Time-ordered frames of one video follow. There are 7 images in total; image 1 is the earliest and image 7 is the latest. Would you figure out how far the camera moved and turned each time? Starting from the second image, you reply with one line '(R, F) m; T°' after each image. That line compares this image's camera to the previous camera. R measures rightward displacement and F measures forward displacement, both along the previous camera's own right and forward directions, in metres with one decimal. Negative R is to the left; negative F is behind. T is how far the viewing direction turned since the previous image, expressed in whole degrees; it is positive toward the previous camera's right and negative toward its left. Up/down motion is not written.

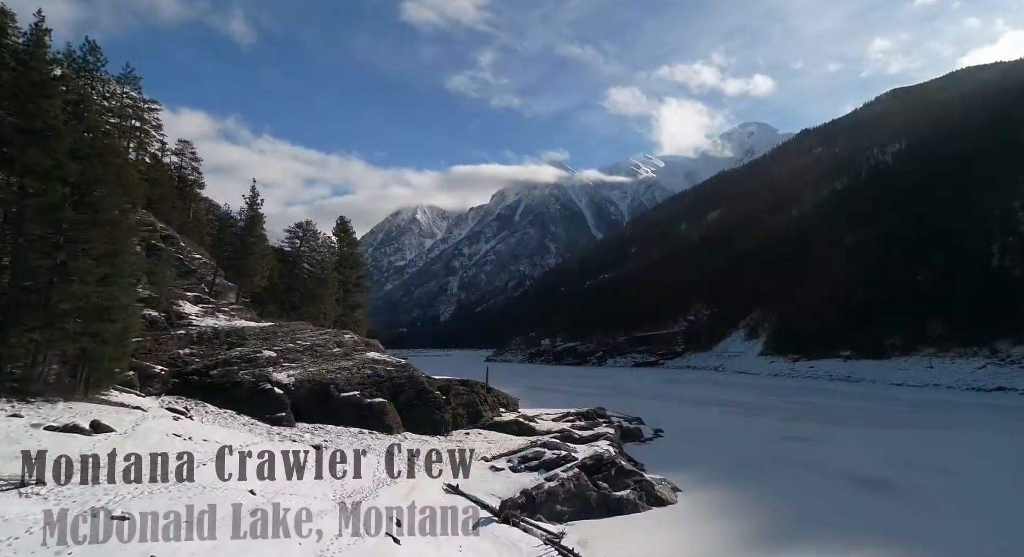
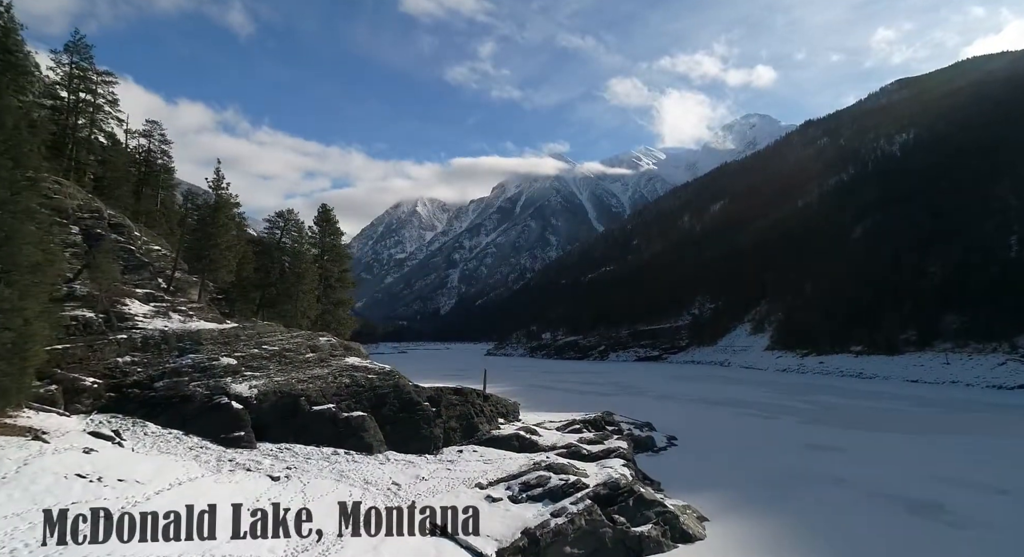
(0.0, +2.5) m; 0°
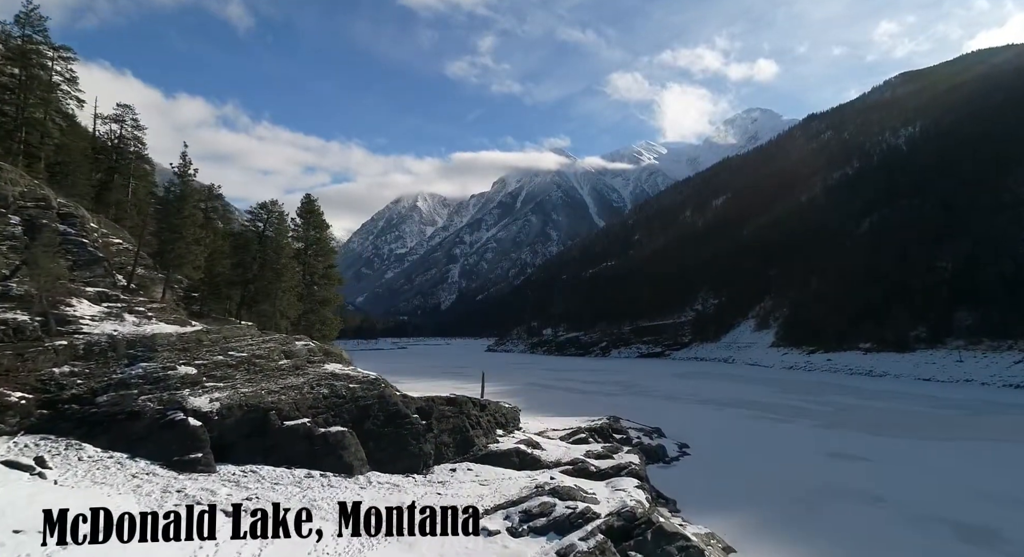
(0.0, +1.9) m; 0°
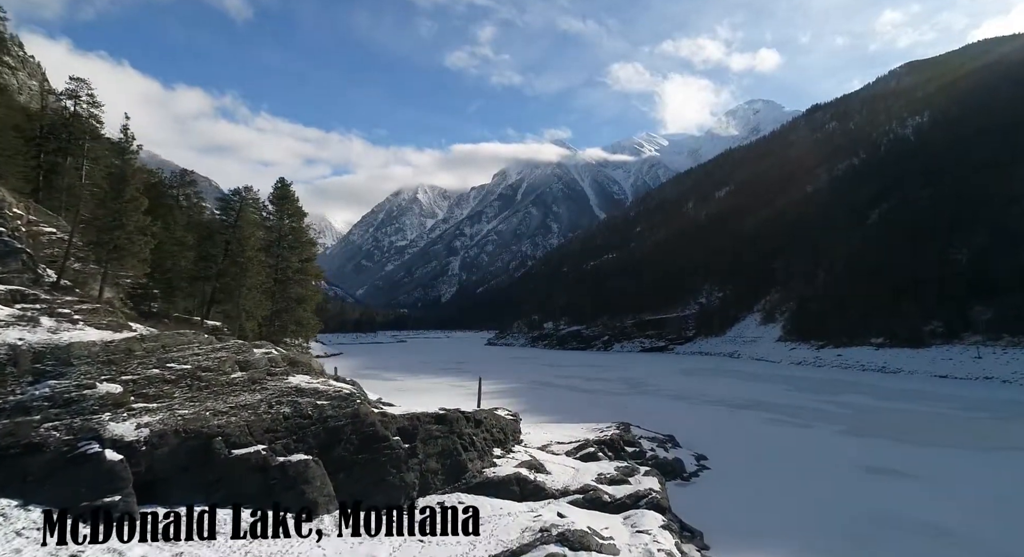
(0.0, +2.5) m; 0°
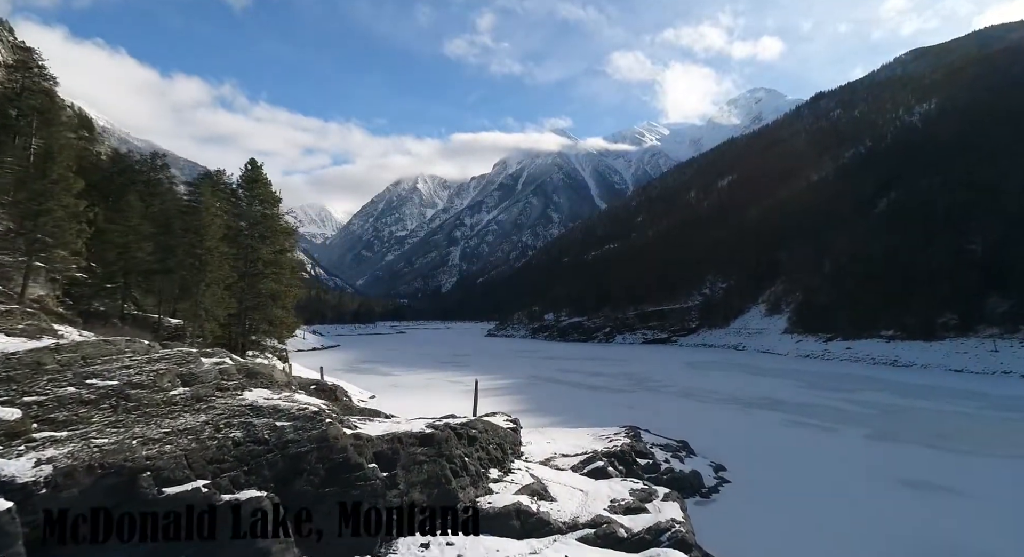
(0.0, +2.2) m; 0°
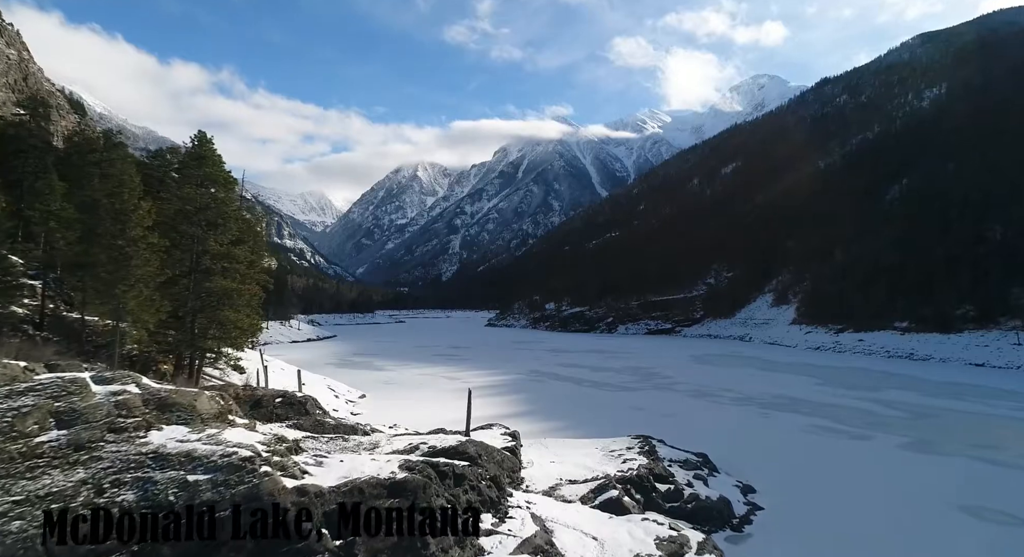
(+0.1, +2.8) m; 0°
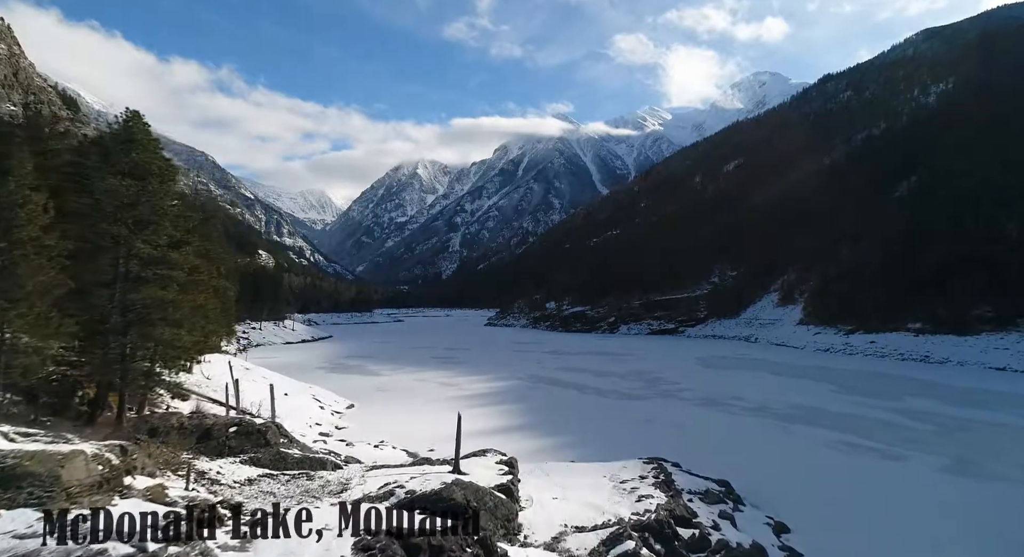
(+0.1, +2.6) m; 0°
